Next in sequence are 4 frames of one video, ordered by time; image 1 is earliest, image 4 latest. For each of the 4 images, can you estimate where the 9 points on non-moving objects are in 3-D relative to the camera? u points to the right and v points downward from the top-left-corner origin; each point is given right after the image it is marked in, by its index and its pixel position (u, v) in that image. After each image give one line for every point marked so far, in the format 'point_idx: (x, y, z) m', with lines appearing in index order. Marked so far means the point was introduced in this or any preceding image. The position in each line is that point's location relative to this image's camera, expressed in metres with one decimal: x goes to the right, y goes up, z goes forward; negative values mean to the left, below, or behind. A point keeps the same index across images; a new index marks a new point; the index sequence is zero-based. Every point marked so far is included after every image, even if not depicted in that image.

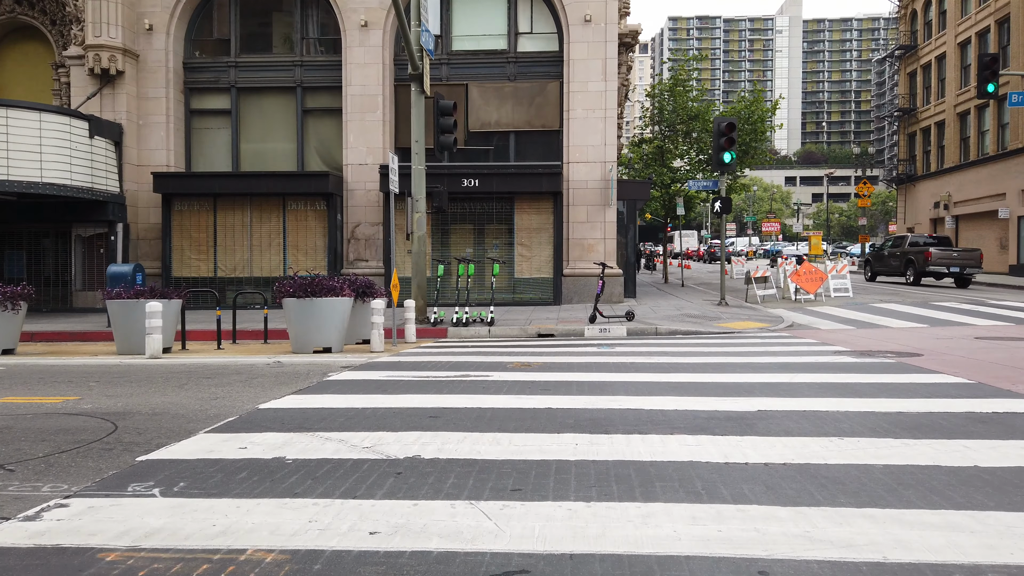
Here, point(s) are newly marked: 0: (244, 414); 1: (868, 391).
0: (-2.0, -0.9, +5.8) m
1: (+3.1, -0.9, +6.7) m
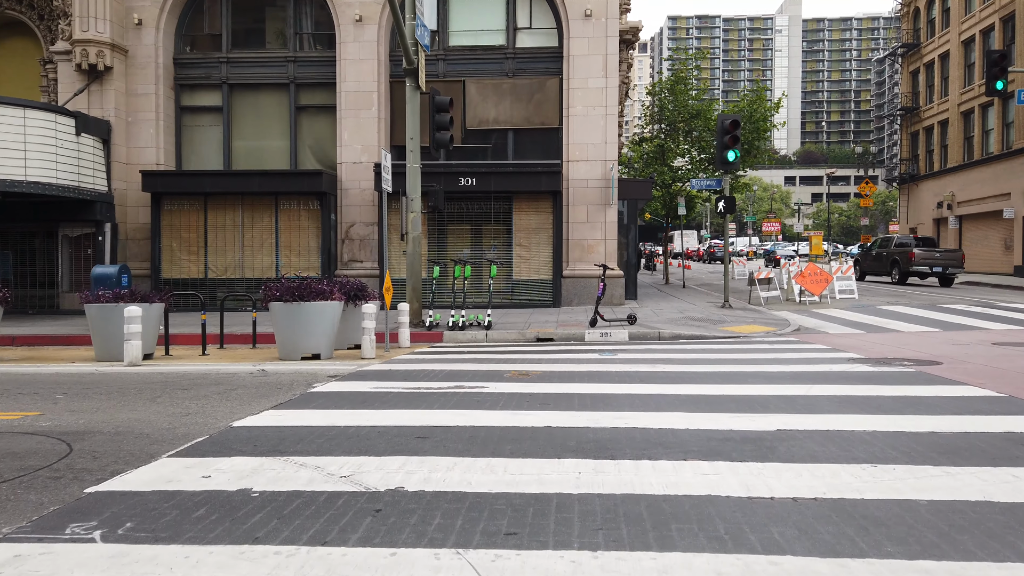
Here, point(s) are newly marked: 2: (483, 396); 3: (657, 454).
0: (-2.0, -1.0, +5.3) m
1: (+3.0, -0.9, +6.3) m
2: (-0.3, -1.0, +6.9) m
3: (+0.9, -1.0, +4.7) m
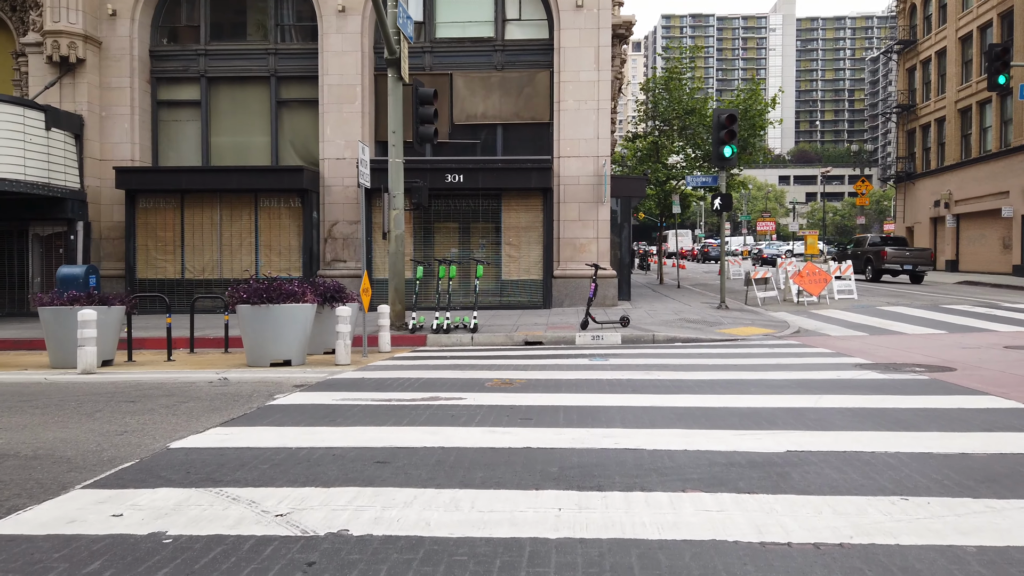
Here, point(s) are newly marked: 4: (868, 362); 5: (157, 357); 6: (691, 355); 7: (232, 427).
0: (-2.2, -1.0, +4.6) m
1: (+2.9, -1.0, +5.6) m
2: (-0.4, -1.0, +6.3) m
3: (+0.7, -1.0, +4.0) m
4: (+4.3, -0.9, +9.4) m
5: (-5.1, -1.0, +11.2) m
6: (+2.5, -0.9, +10.9) m
7: (-2.0, -1.0, +5.5) m
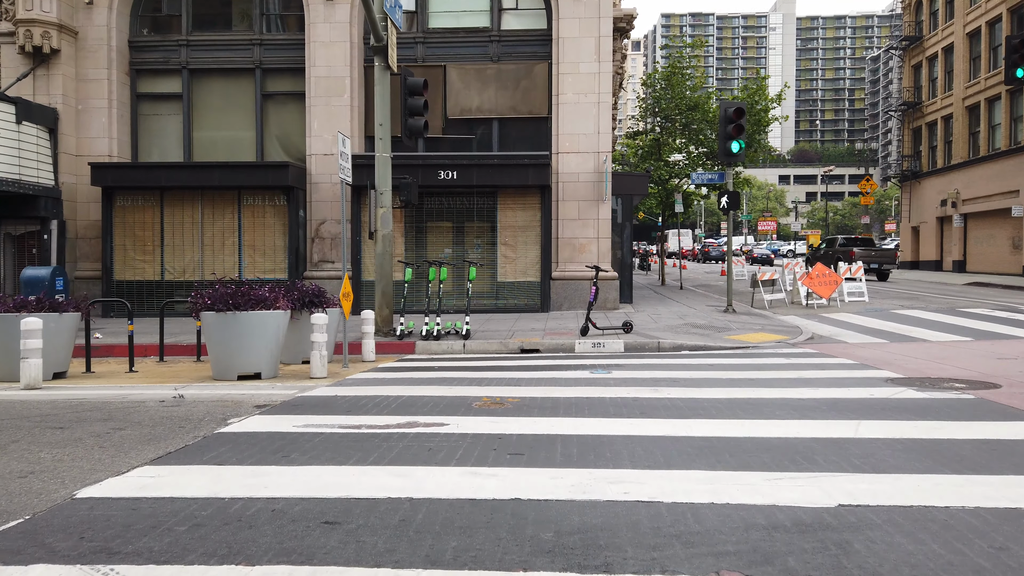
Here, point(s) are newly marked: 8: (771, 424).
0: (-2.2, -1.1, +3.7) m
1: (+2.8, -1.0, +4.7) m
2: (-0.5, -1.0, +5.3) m
3: (+0.6, -1.1, +3.1) m
4: (+4.2, -0.9, +8.5) m
5: (-5.2, -1.0, +10.3) m
6: (+2.4, -1.0, +10.0) m
7: (-2.1, -1.0, +4.6) m
8: (+1.9, -1.0, +5.9) m
